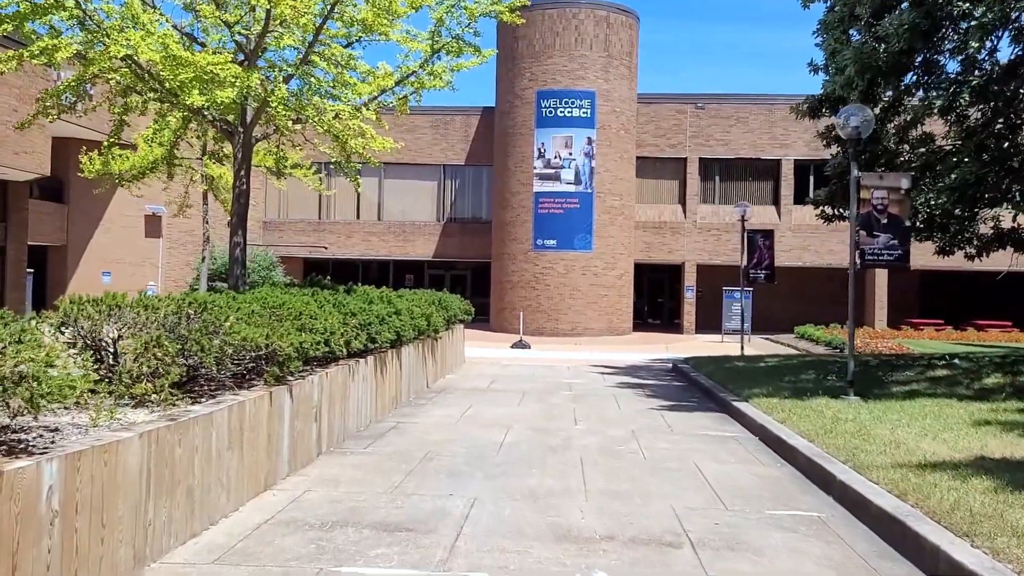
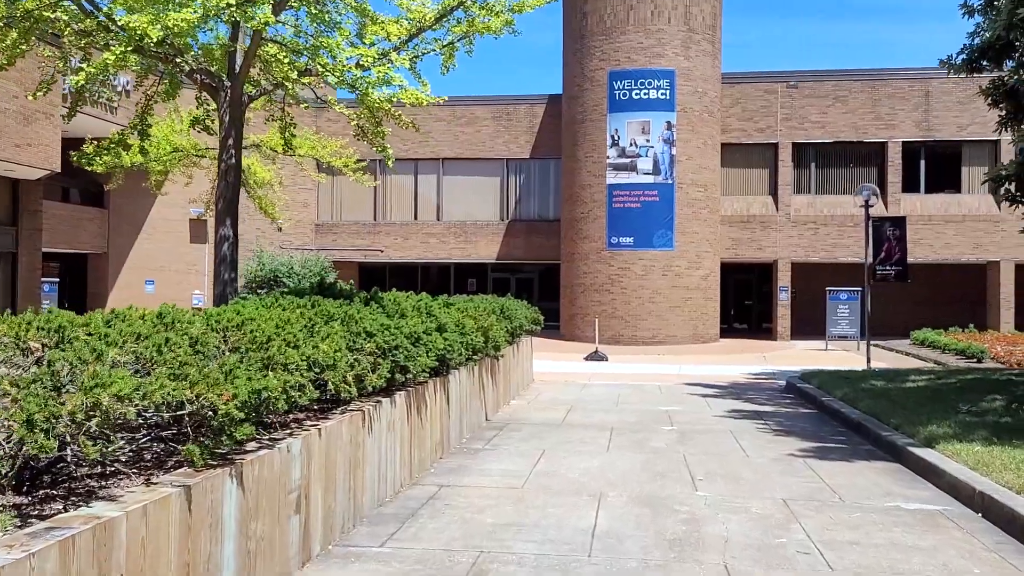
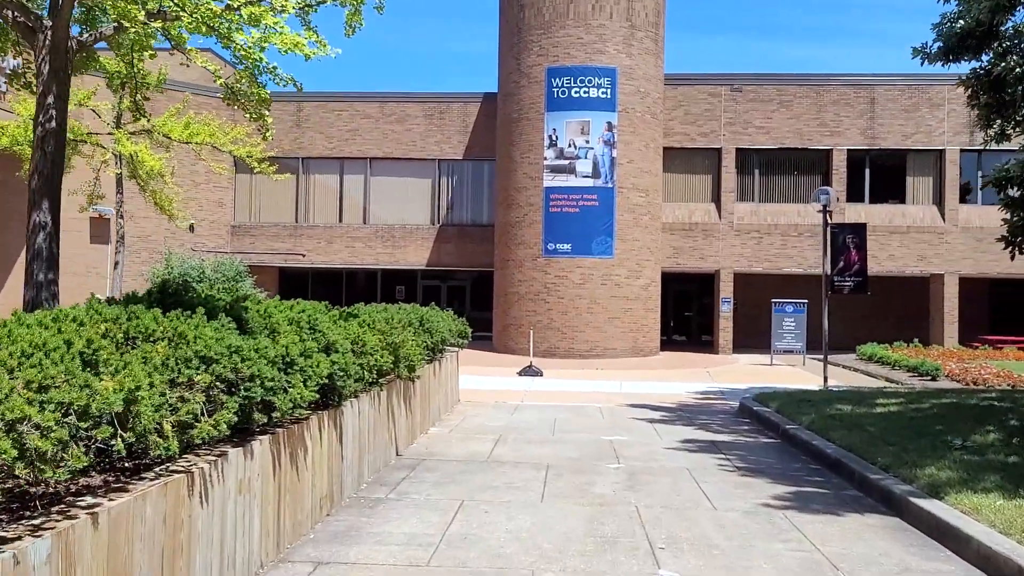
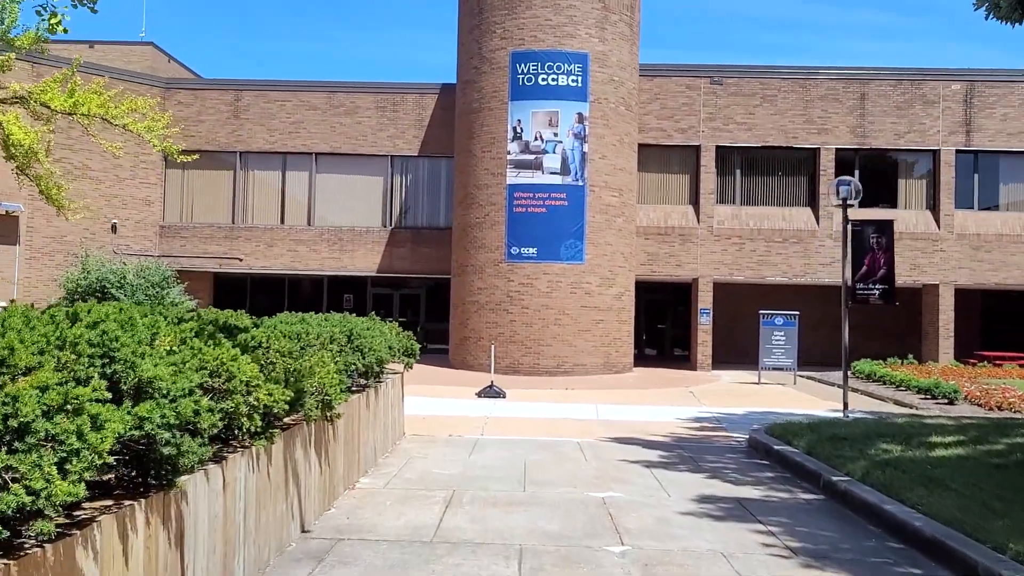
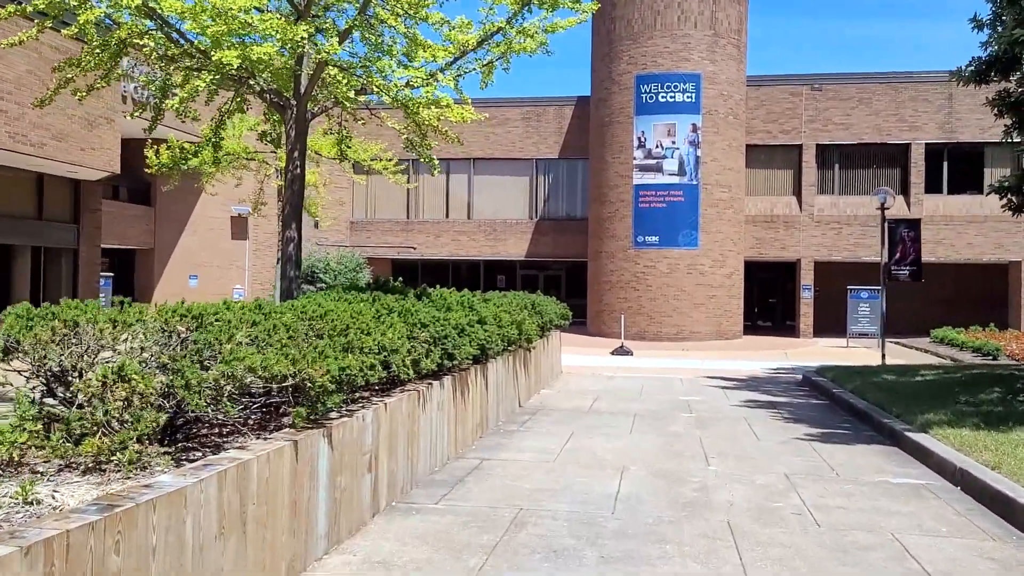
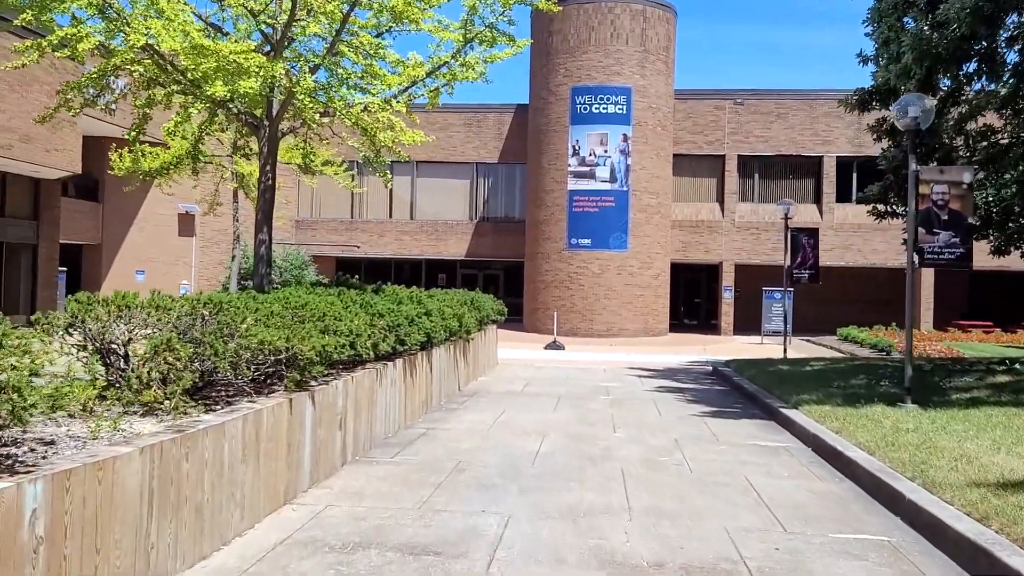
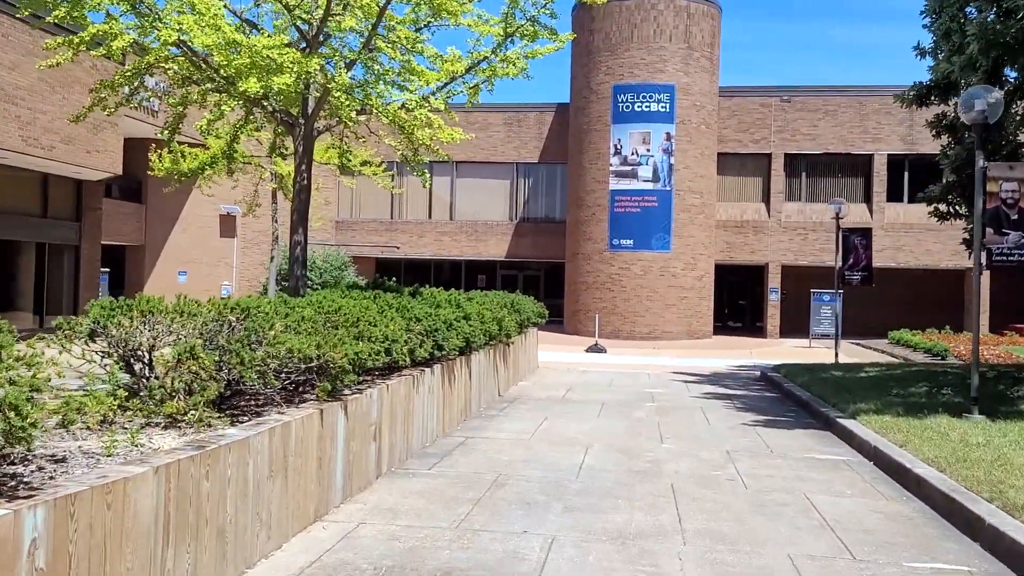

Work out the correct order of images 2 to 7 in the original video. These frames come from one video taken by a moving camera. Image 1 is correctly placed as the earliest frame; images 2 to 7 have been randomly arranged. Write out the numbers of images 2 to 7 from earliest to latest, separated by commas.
6, 7, 5, 2, 3, 4
